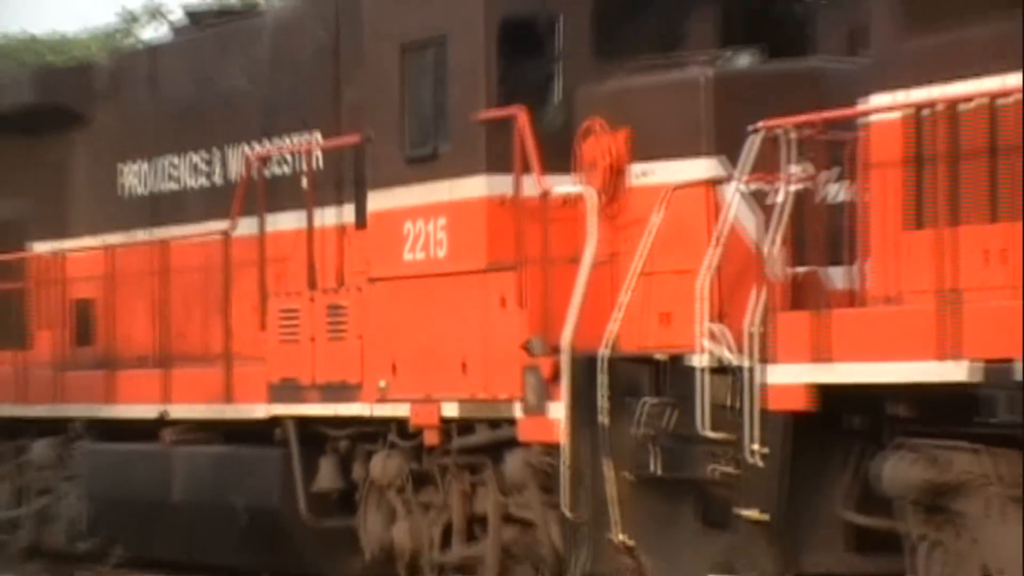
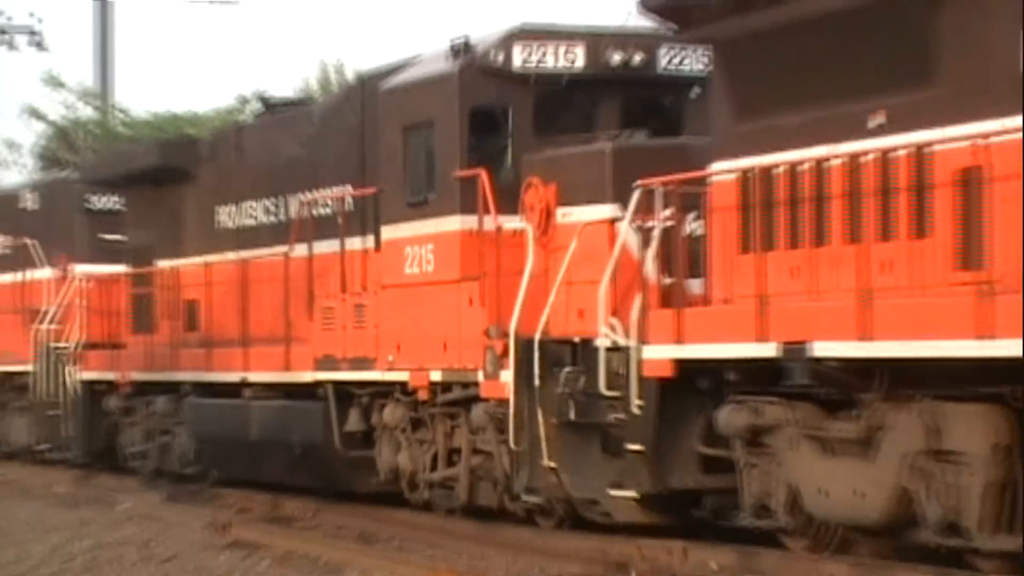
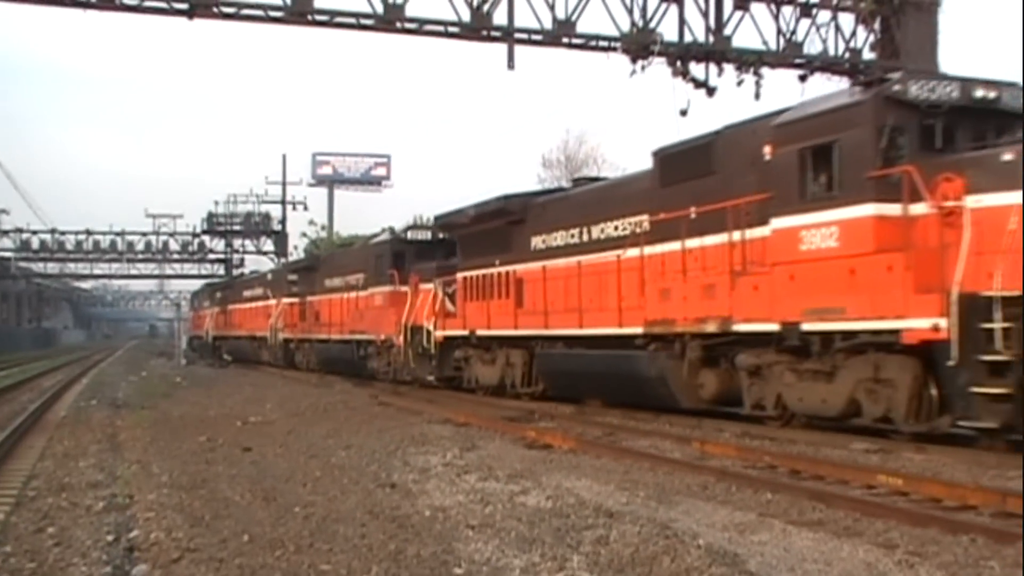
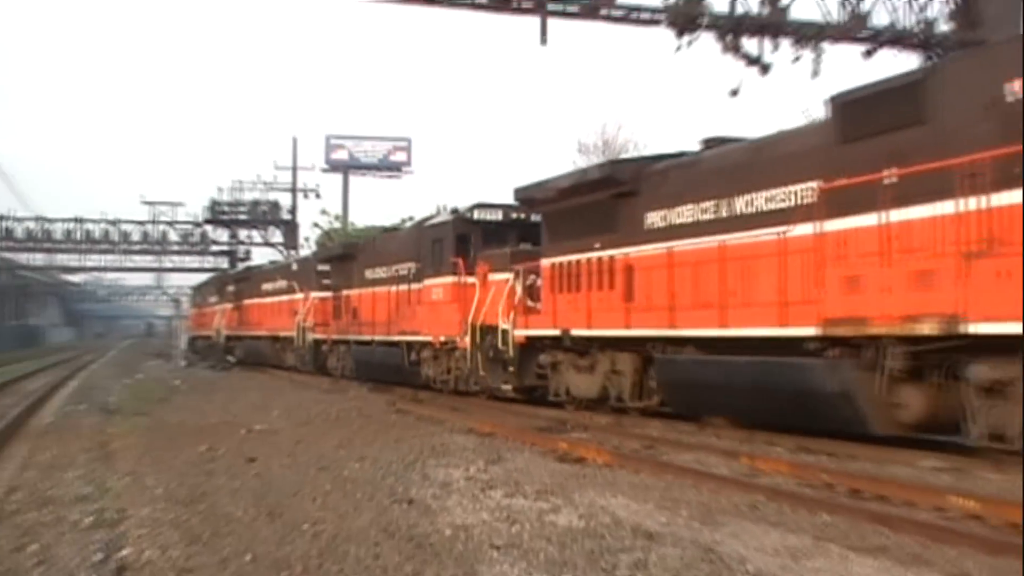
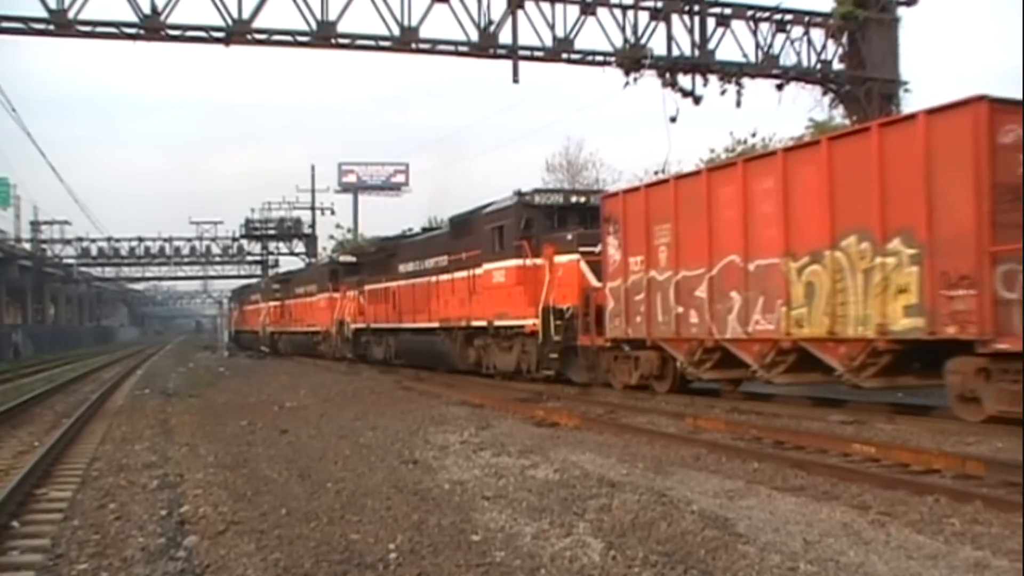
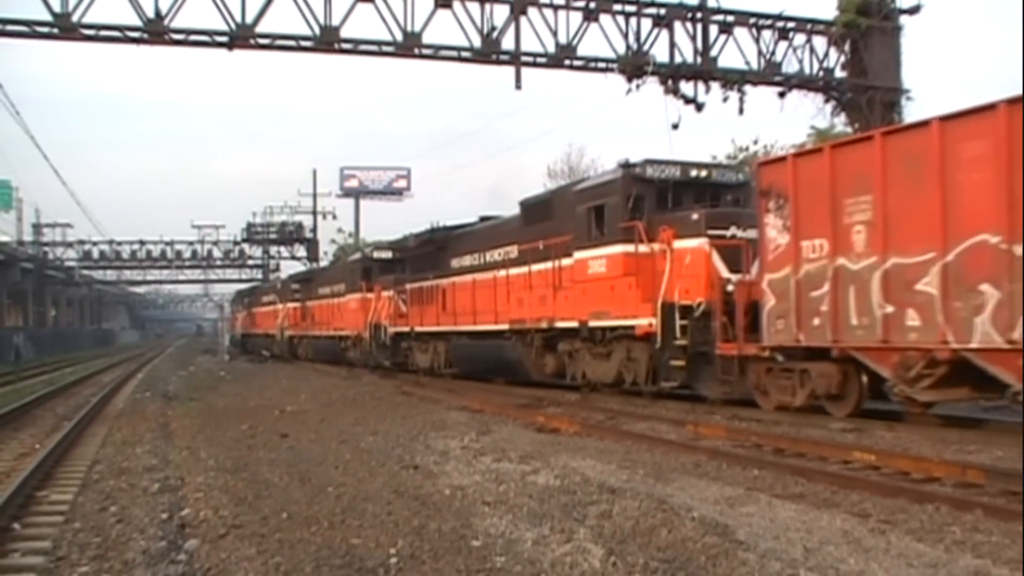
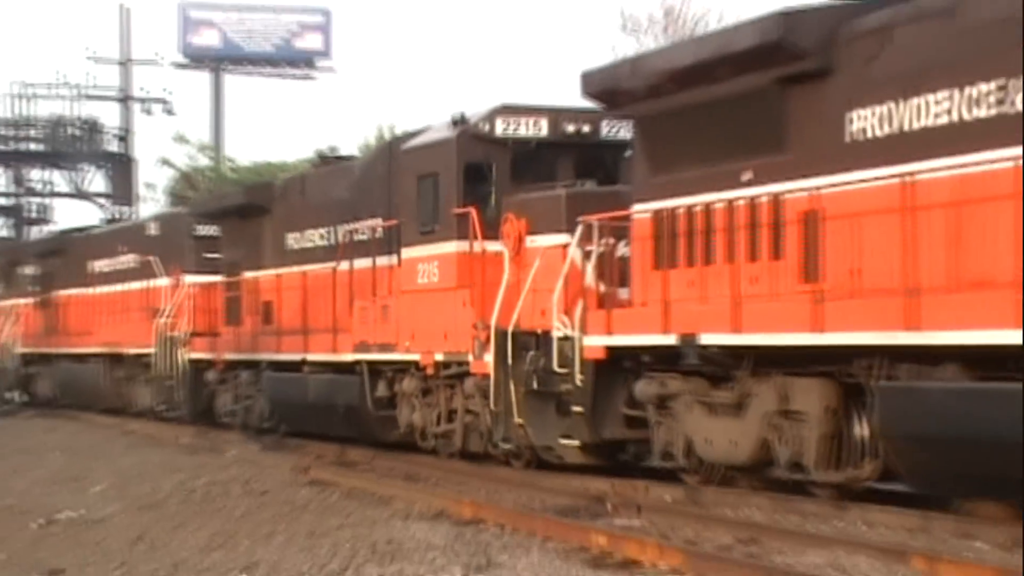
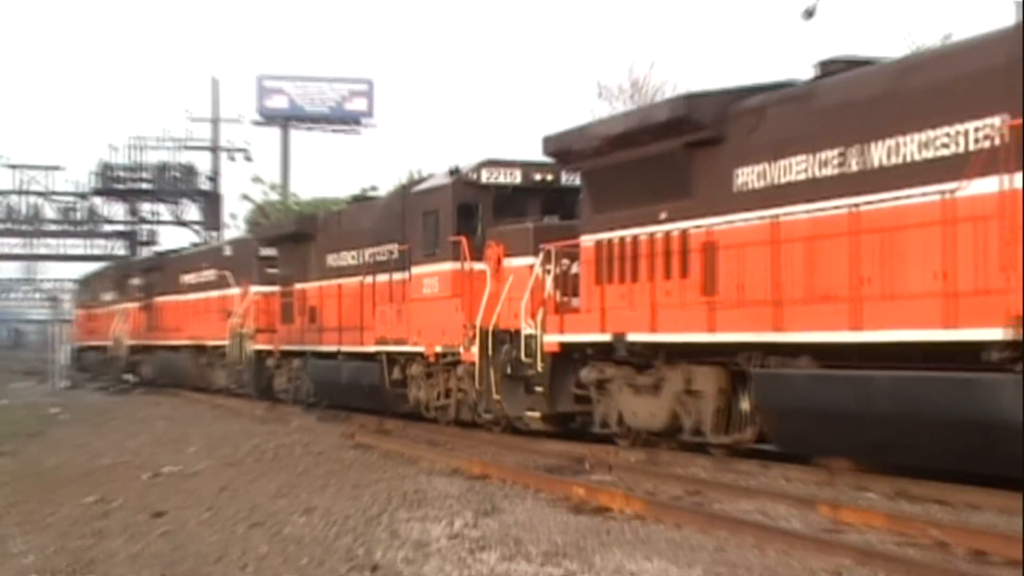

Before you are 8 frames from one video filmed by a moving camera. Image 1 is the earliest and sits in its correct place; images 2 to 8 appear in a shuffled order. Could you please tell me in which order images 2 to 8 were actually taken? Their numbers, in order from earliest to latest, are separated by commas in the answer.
2, 7, 8, 4, 3, 6, 5
